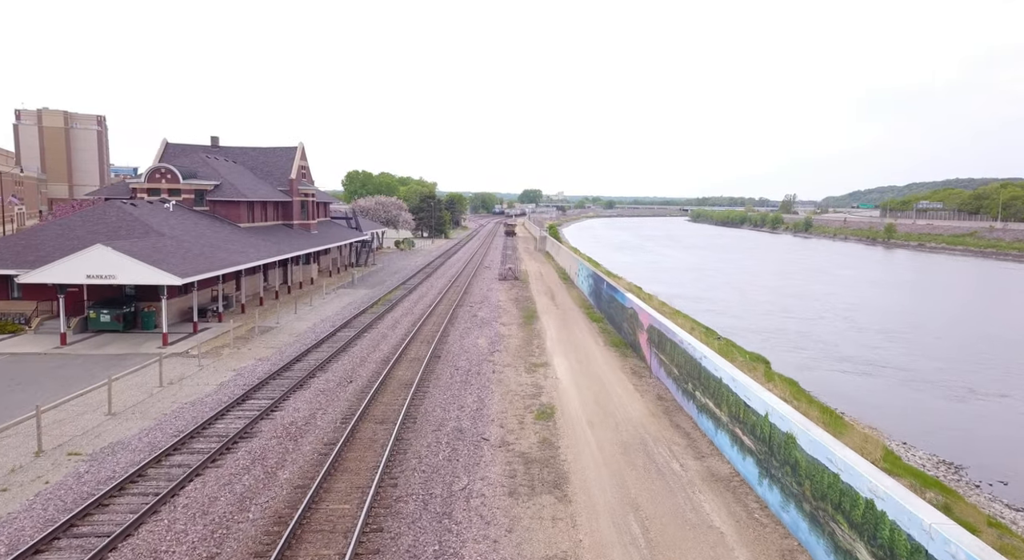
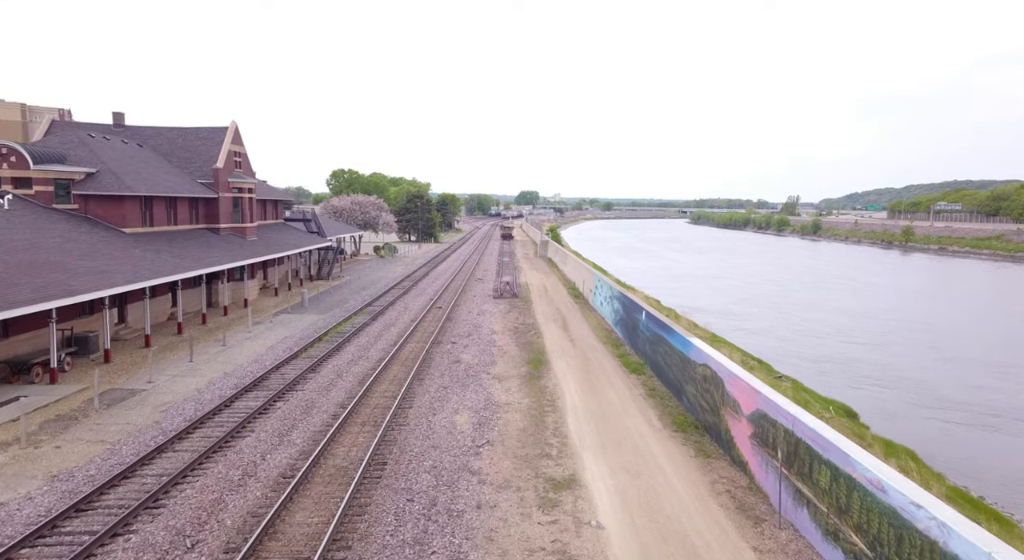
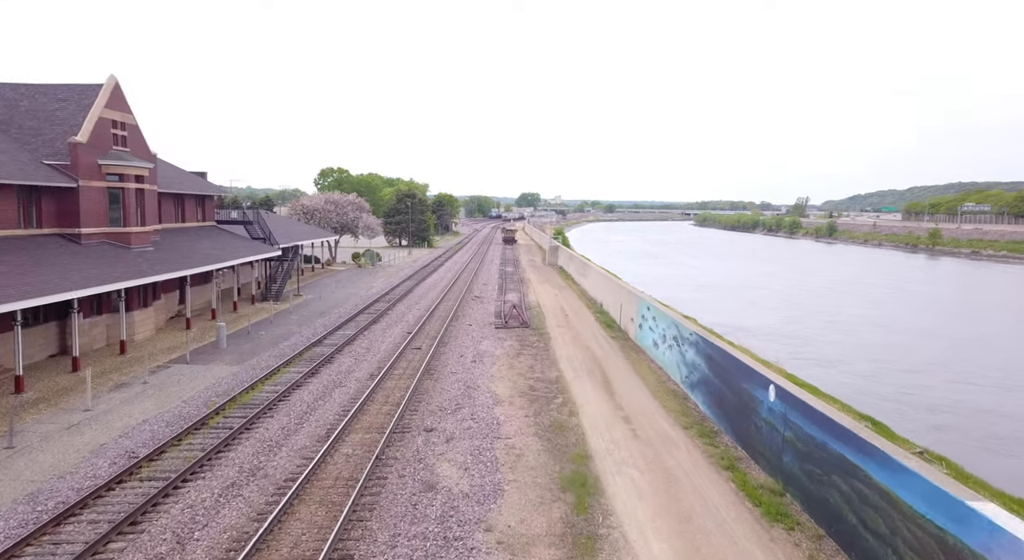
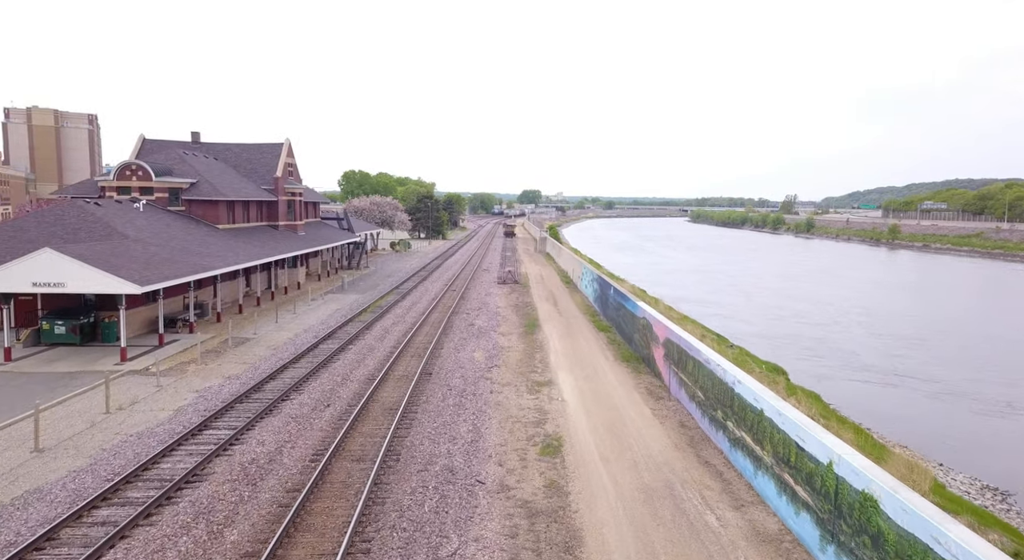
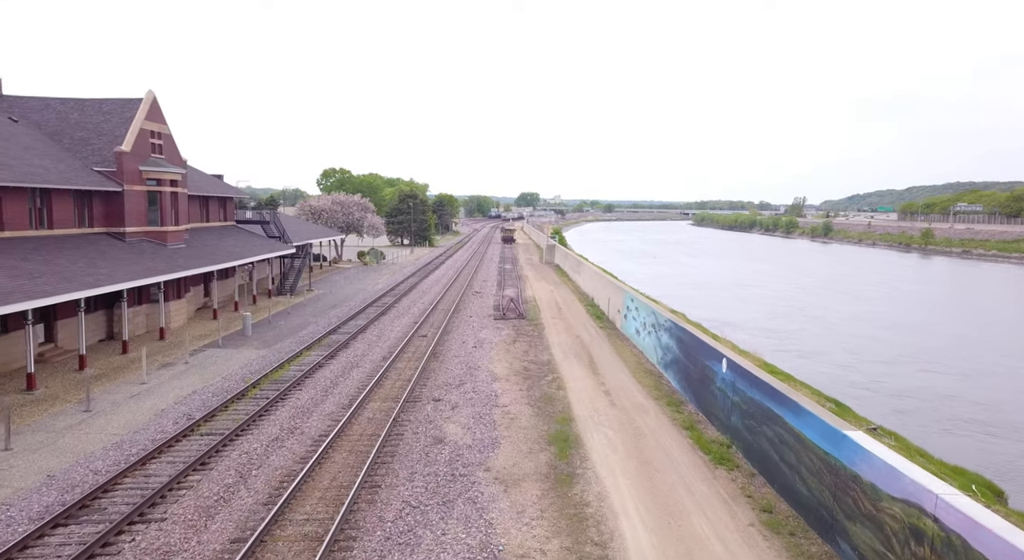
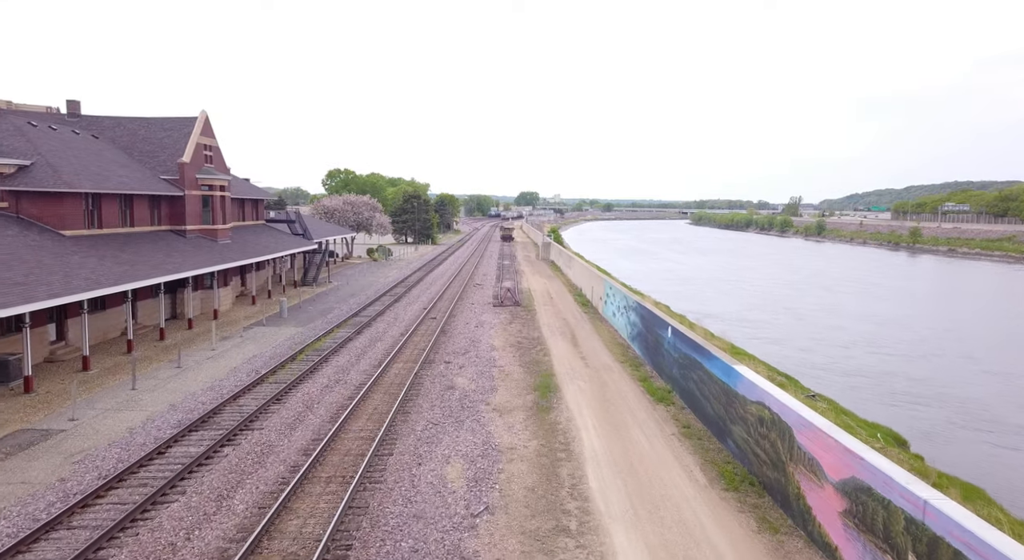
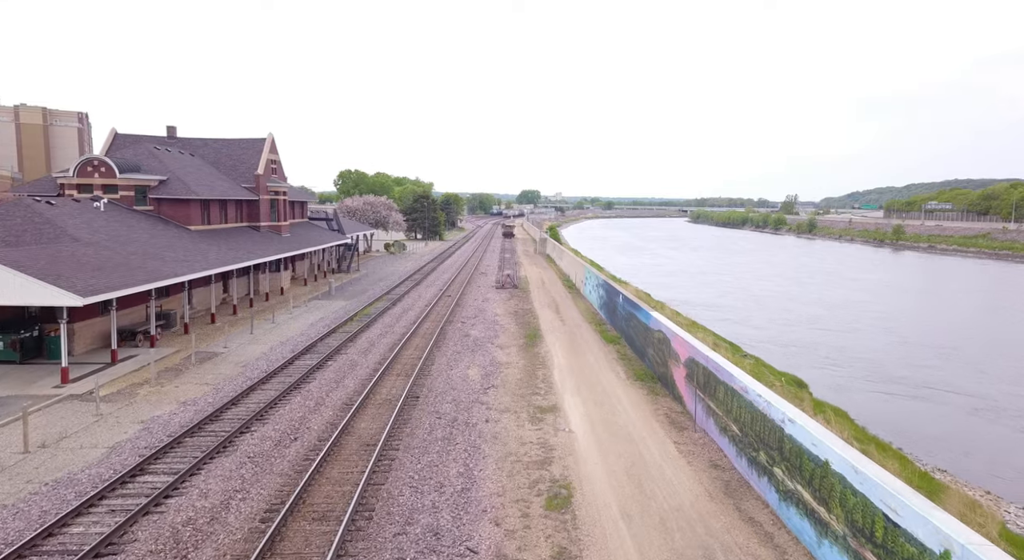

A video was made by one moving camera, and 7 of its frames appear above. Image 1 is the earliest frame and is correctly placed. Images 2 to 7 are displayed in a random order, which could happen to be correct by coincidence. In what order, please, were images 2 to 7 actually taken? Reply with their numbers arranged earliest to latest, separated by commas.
4, 7, 2, 6, 5, 3
